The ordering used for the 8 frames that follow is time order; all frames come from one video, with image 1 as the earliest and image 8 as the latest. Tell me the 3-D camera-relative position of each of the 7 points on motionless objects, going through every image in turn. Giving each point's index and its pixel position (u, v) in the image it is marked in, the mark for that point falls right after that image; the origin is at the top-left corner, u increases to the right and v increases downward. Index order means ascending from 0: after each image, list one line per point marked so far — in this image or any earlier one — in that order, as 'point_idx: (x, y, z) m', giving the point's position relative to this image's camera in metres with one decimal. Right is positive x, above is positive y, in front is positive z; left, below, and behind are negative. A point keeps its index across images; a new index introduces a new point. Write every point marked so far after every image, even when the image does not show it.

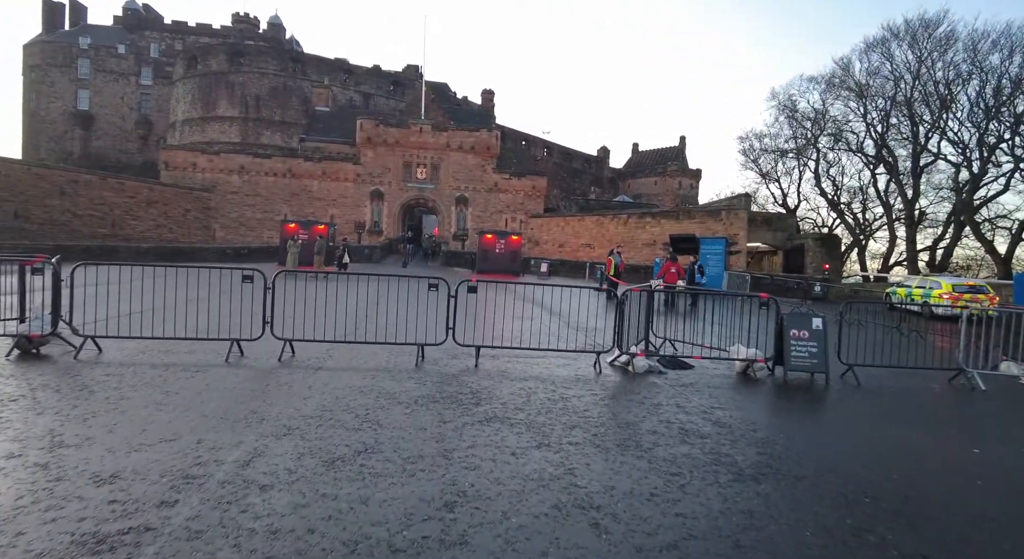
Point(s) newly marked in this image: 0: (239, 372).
0: (-3.0, -1.0, +5.5) m
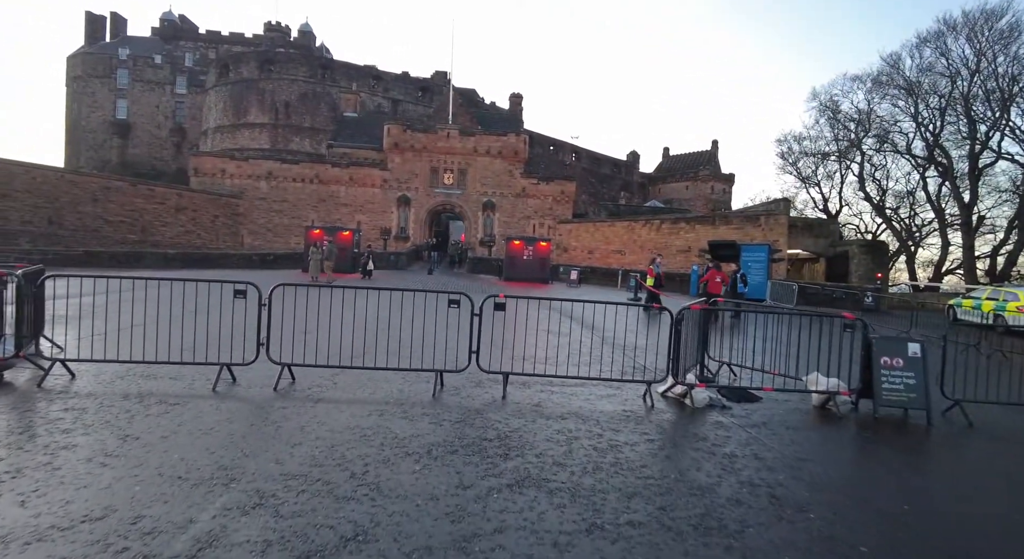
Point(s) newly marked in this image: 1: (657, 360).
0: (-2.6, -1.2, +4.7) m
1: (+2.2, -1.3, +7.6) m
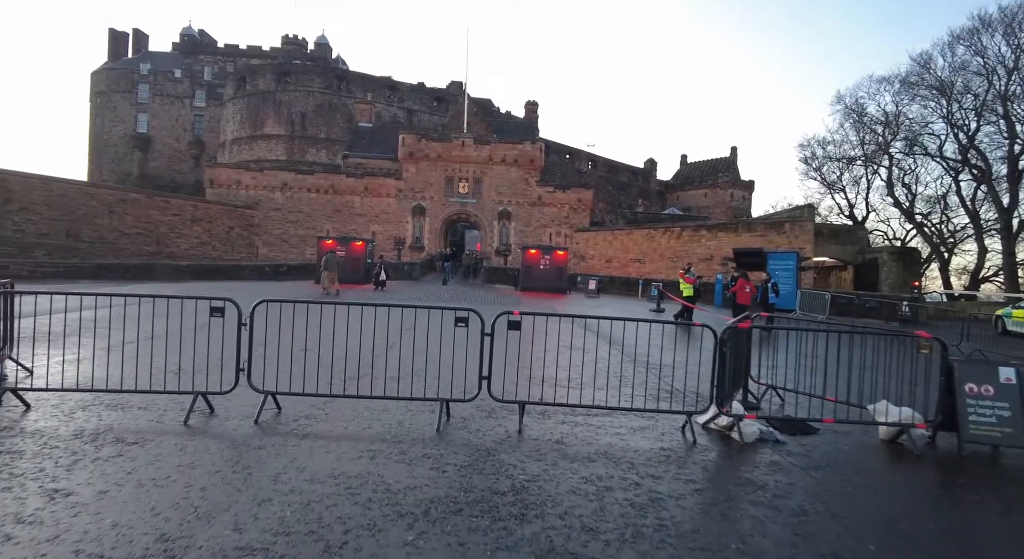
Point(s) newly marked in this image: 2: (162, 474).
0: (-2.5, -1.3, +4.0) m
1: (+2.5, -1.4, +6.7) m
2: (-2.3, -1.3, +3.4) m
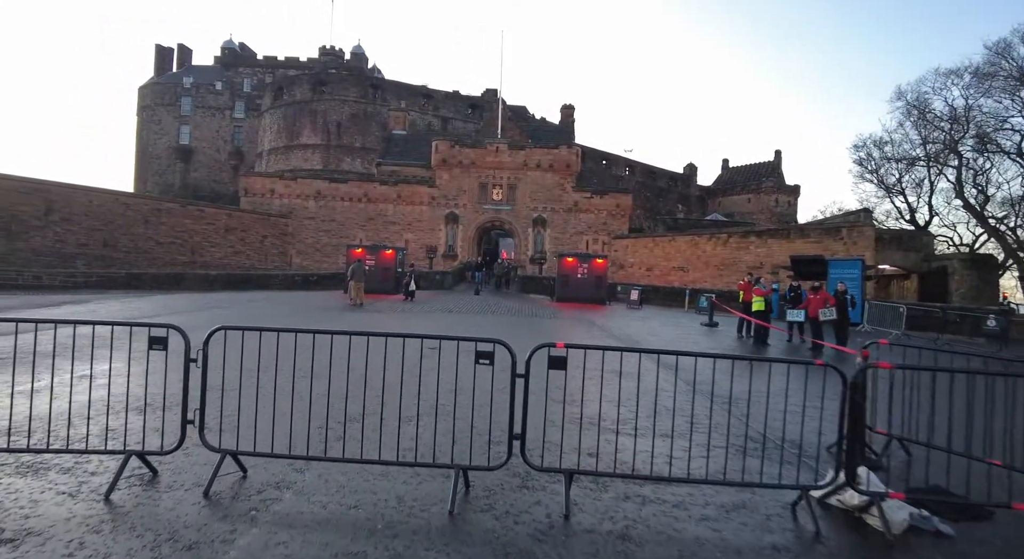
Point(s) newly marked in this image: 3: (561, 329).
0: (-2.3, -1.4, +2.8) m
1: (+2.9, -1.6, +5.2) m
2: (-2.1, -1.4, +2.2) m
3: (+1.4, -1.4, +14.3) m
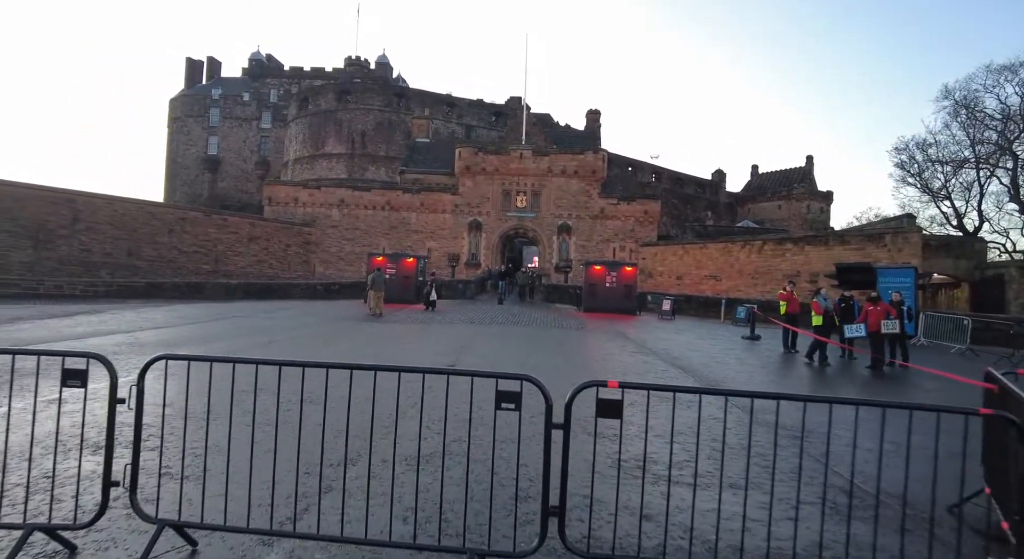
0: (-2.1, -1.5, +1.9) m
1: (+3.1, -1.7, +4.1) m
2: (-2.0, -1.5, +1.3) m
3: (+2.0, -1.6, +13.2) m
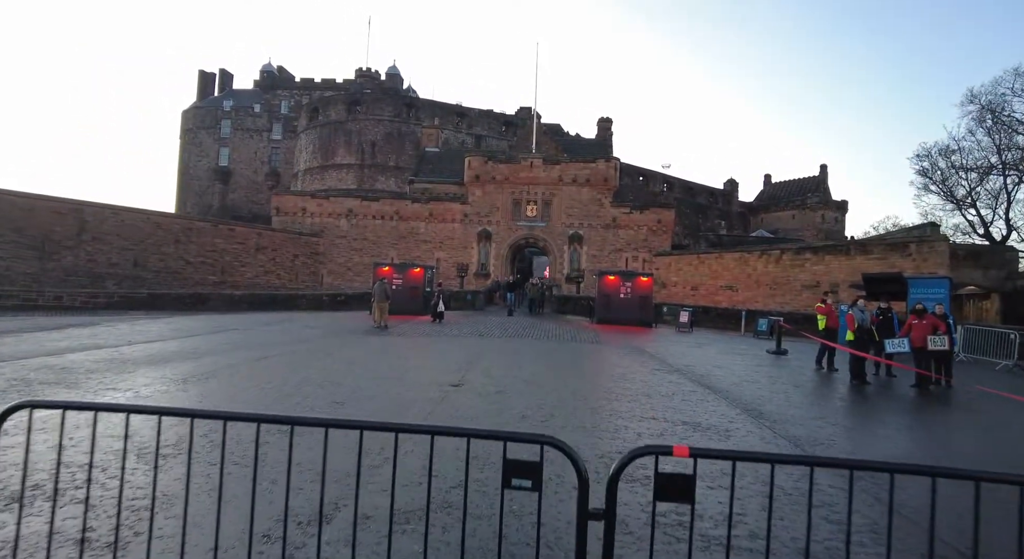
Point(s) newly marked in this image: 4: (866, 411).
0: (-2.1, -1.5, +1.2) m
1: (+3.2, -1.8, +3.2) m
2: (-2.0, -1.5, +0.5) m
3: (+2.3, -1.9, +12.4) m
4: (+6.1, -2.3, +8.8) m
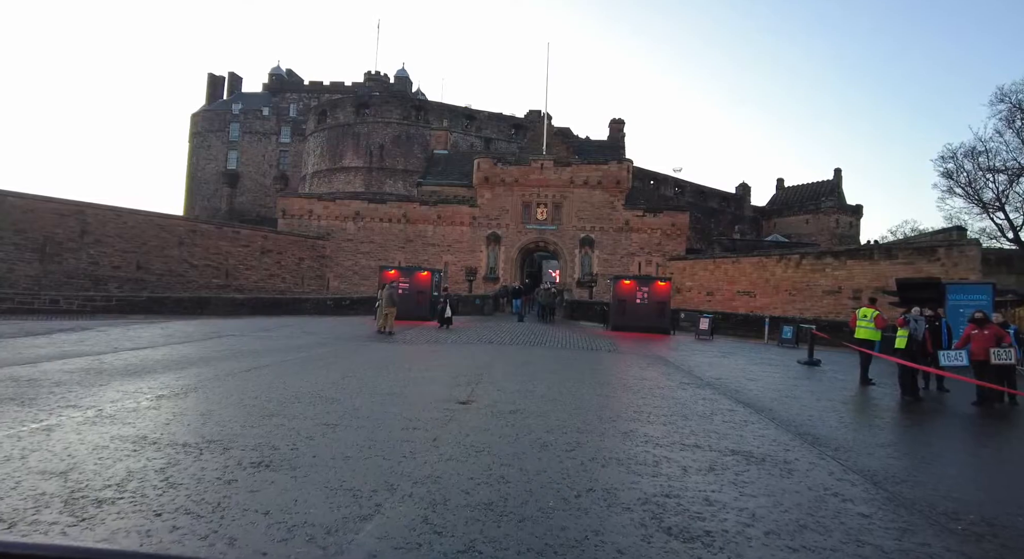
0: (-2.0, -1.5, +0.3) m
1: (+3.3, -1.8, +2.3) m
2: (-1.9, -1.4, -0.4) m
3: (+2.6, -2.0, +11.4) m
4: (+6.4, -2.3, +7.8) m
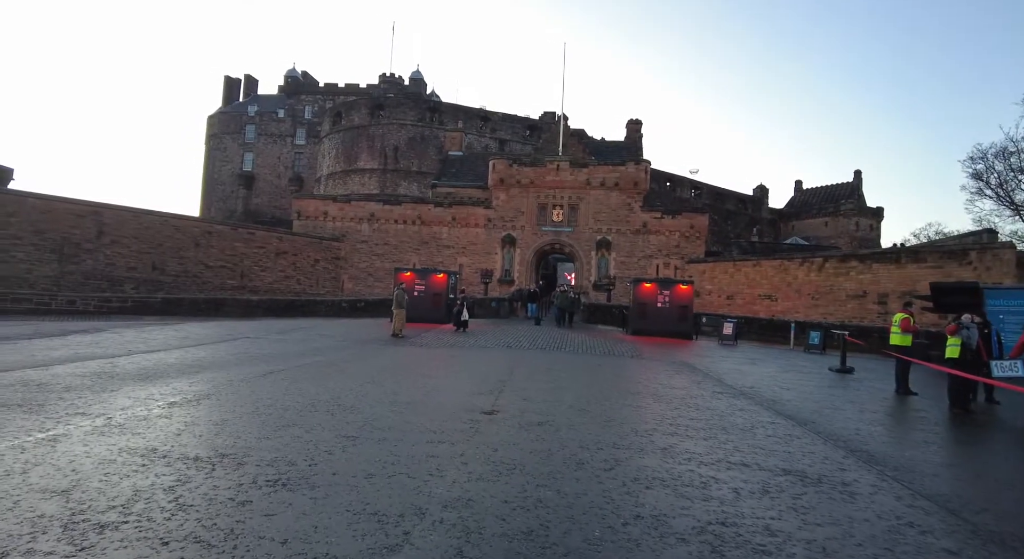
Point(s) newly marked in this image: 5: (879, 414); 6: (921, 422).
0: (-1.8, -1.5, 0.0) m
1: (+3.6, -1.8, +1.8) m
2: (-1.7, -1.4, -0.7) m
3: (+3.0, -2.0, +11.0) m
4: (+6.7, -2.4, +7.3) m
5: (+6.4, -2.3, +8.8) m
6: (+6.9, -2.4, +8.5) m
